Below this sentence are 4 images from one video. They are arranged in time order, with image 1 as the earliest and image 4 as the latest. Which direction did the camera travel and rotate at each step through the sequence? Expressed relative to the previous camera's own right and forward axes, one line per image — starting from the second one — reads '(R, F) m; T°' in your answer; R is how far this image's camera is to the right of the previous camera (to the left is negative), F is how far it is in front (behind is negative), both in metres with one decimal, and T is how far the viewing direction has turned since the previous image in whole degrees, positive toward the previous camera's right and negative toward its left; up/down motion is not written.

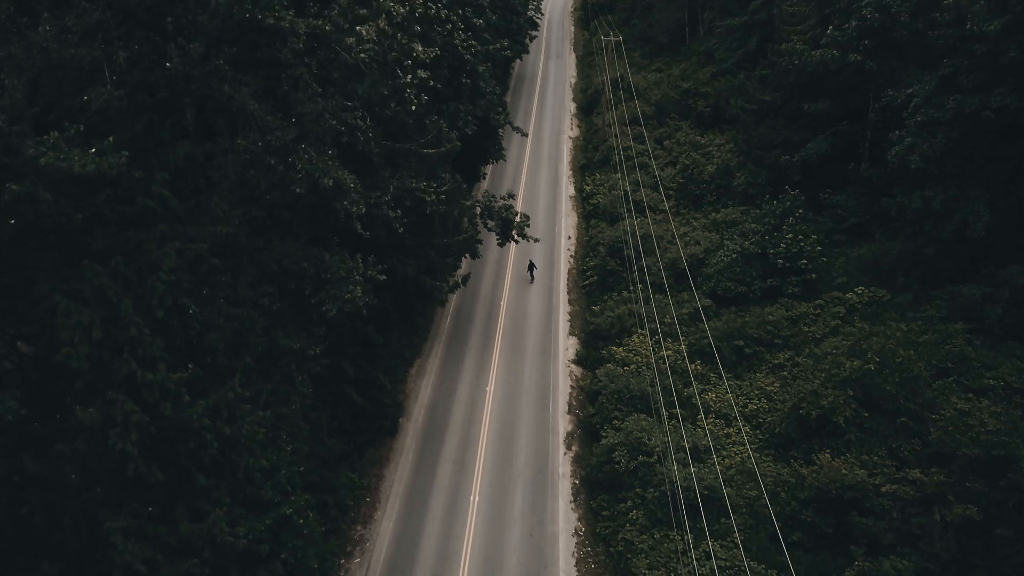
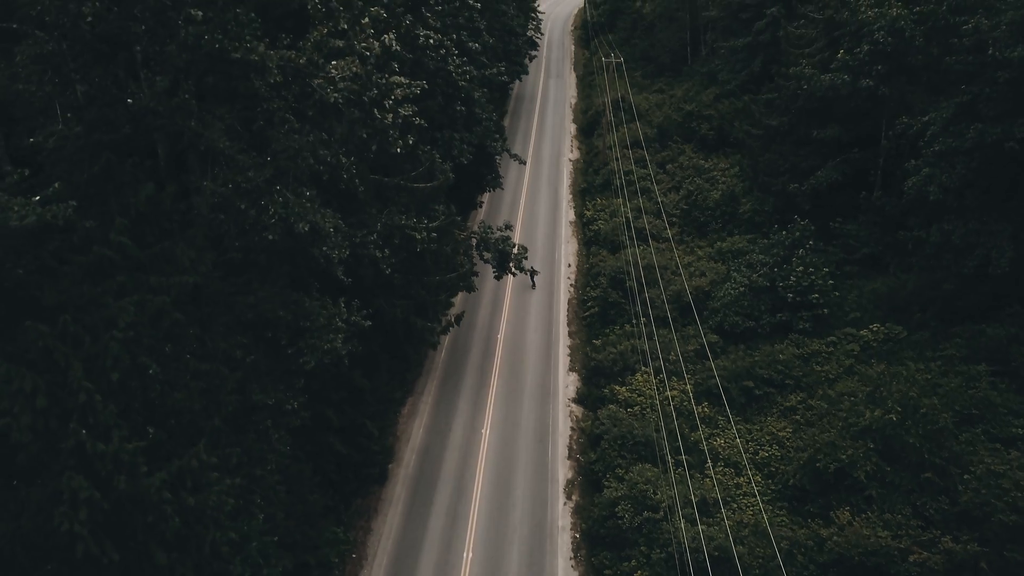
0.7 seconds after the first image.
(+0.1, +1.4) m; 0°
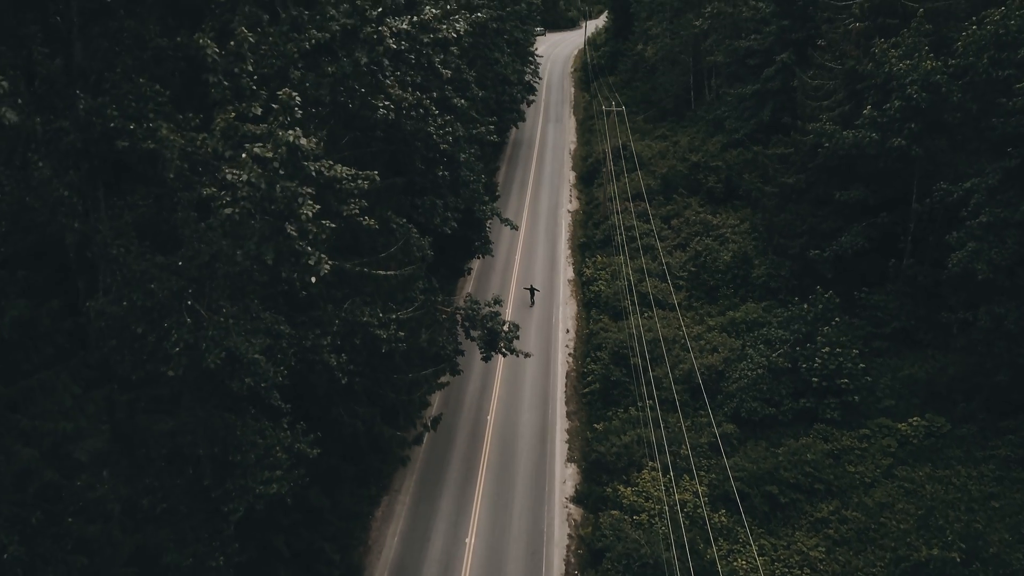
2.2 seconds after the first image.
(+0.4, +3.1) m; 0°
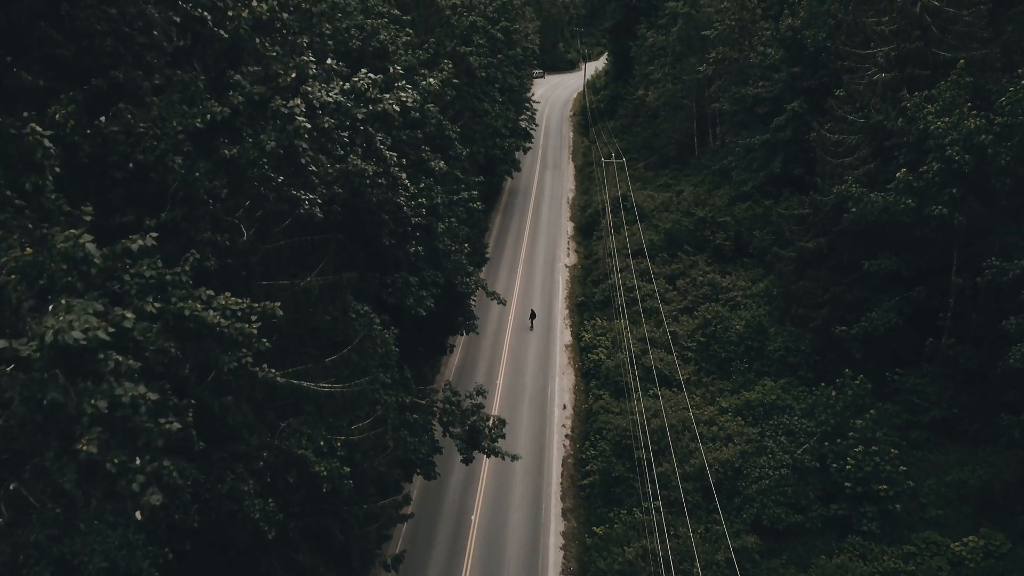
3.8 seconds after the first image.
(+0.4, +3.3) m; 0°
